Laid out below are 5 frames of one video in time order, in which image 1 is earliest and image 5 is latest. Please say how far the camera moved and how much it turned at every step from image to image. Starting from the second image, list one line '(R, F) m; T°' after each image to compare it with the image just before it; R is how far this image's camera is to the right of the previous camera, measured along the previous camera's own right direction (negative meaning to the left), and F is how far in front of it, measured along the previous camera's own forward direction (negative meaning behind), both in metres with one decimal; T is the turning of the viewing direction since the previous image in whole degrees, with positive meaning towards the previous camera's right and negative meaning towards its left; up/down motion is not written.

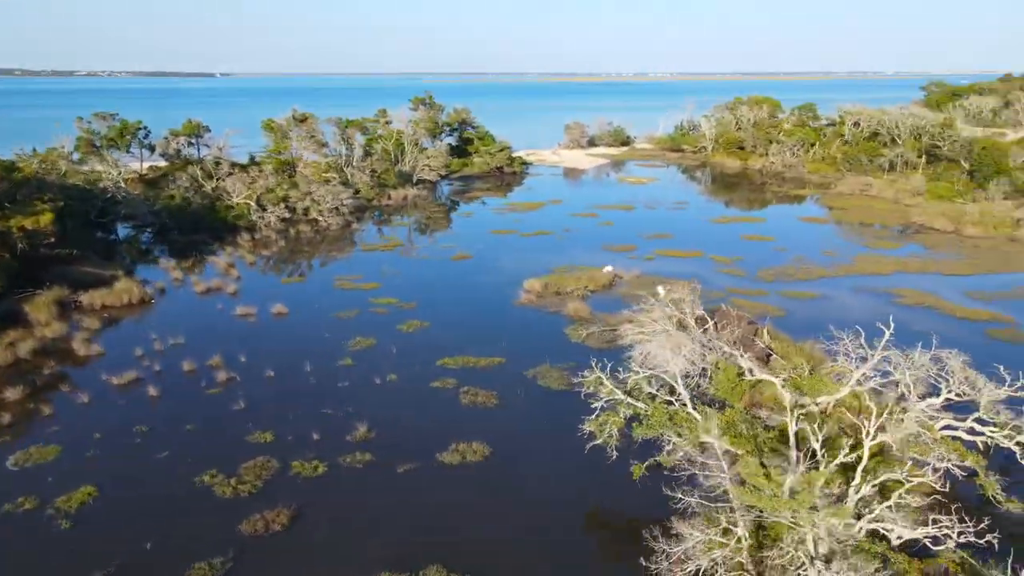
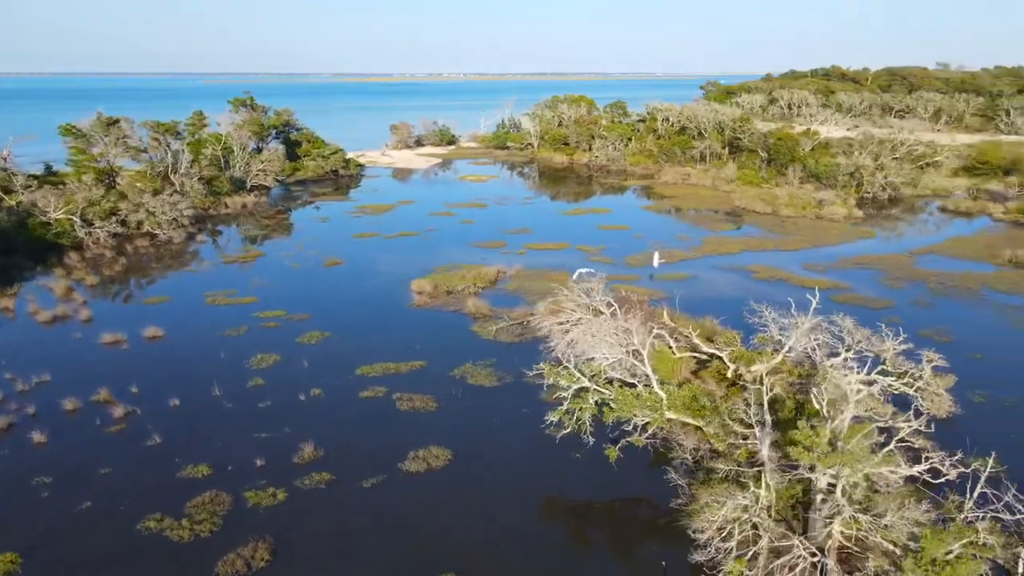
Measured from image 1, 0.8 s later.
(-3.2, +0.4) m; +14°
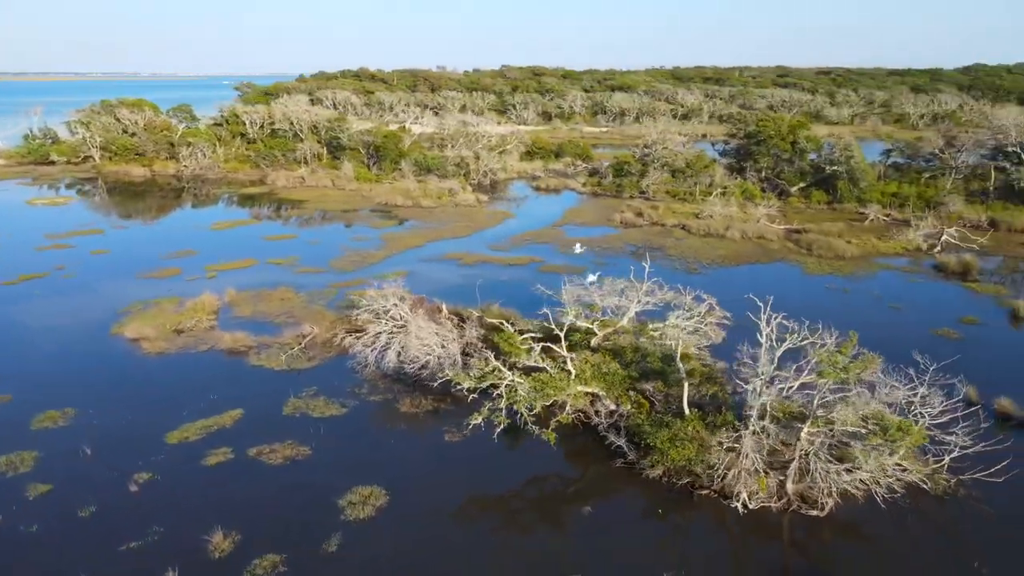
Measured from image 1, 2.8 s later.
(-7.4, +2.4) m; +34°
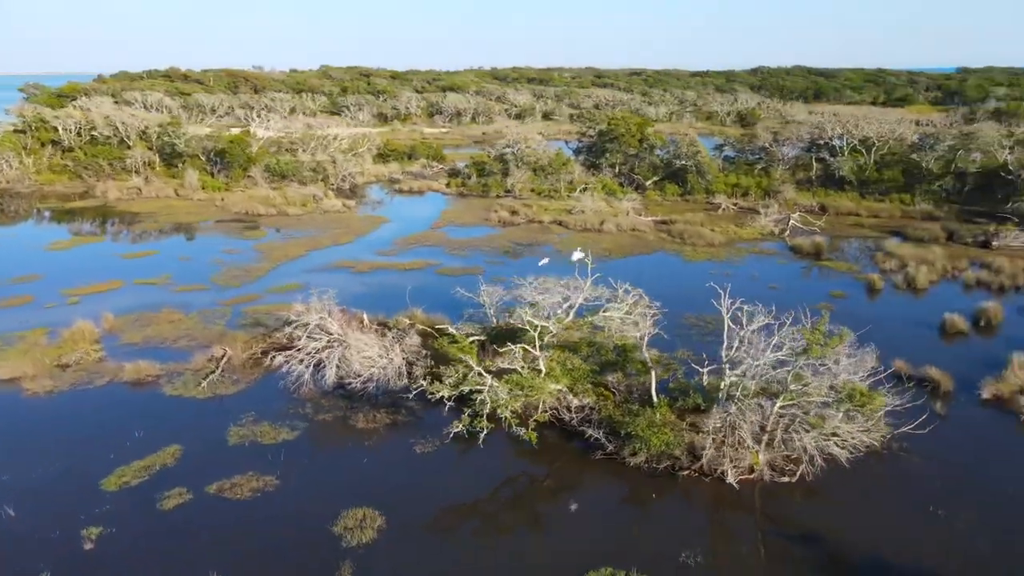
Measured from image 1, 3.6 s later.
(-3.2, +0.4) m; +13°
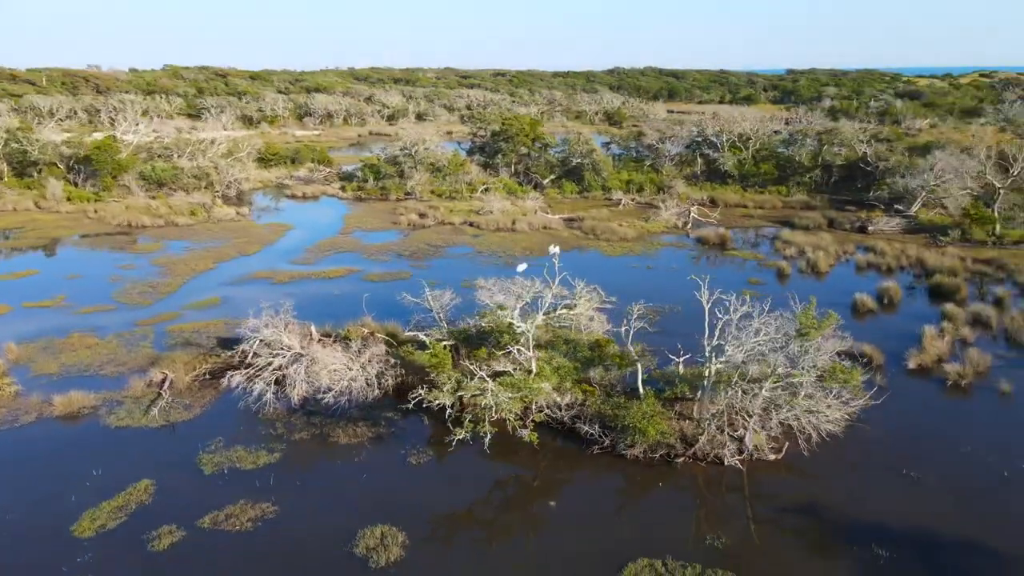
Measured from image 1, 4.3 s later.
(-2.9, +0.3) m; +10°
